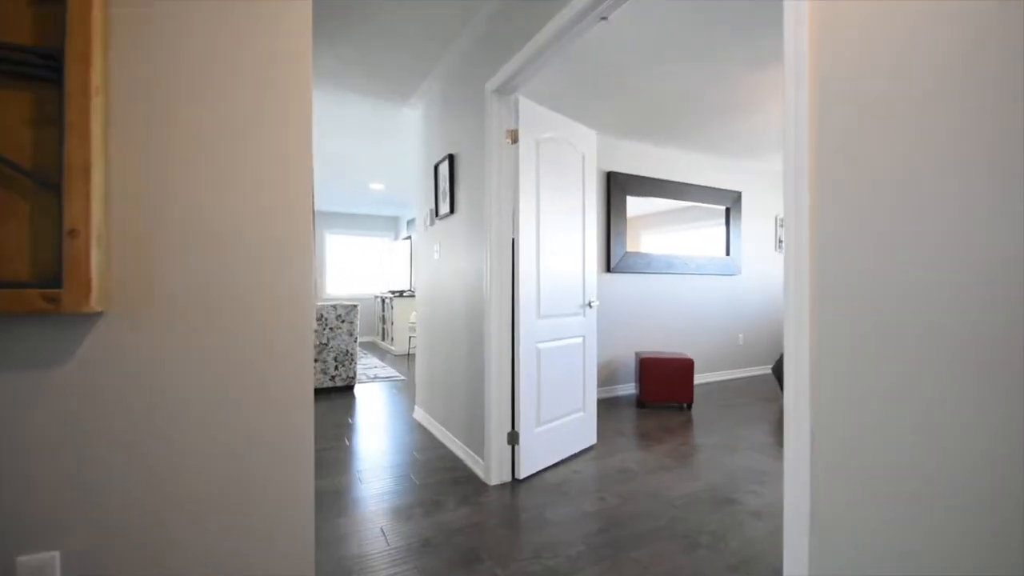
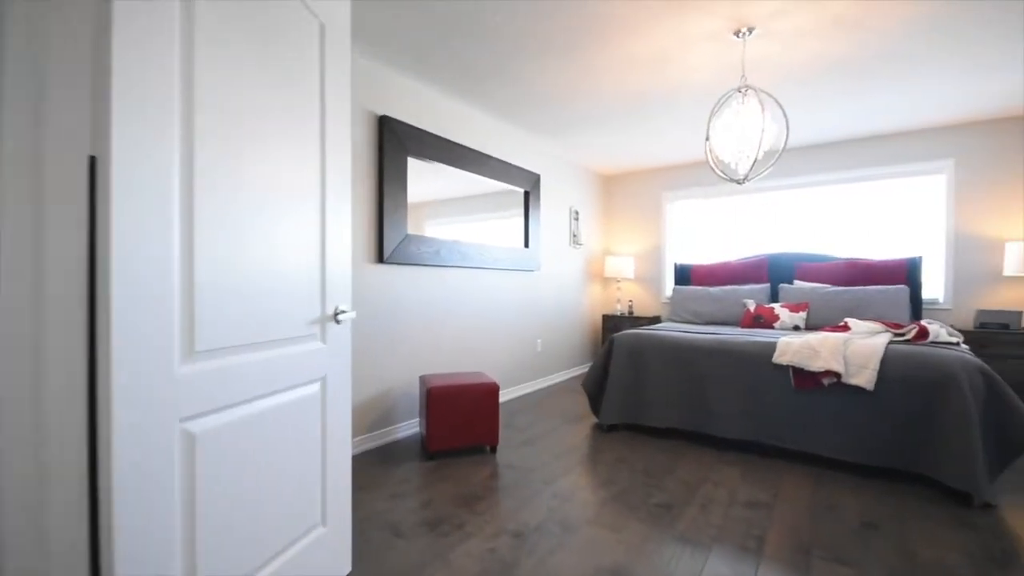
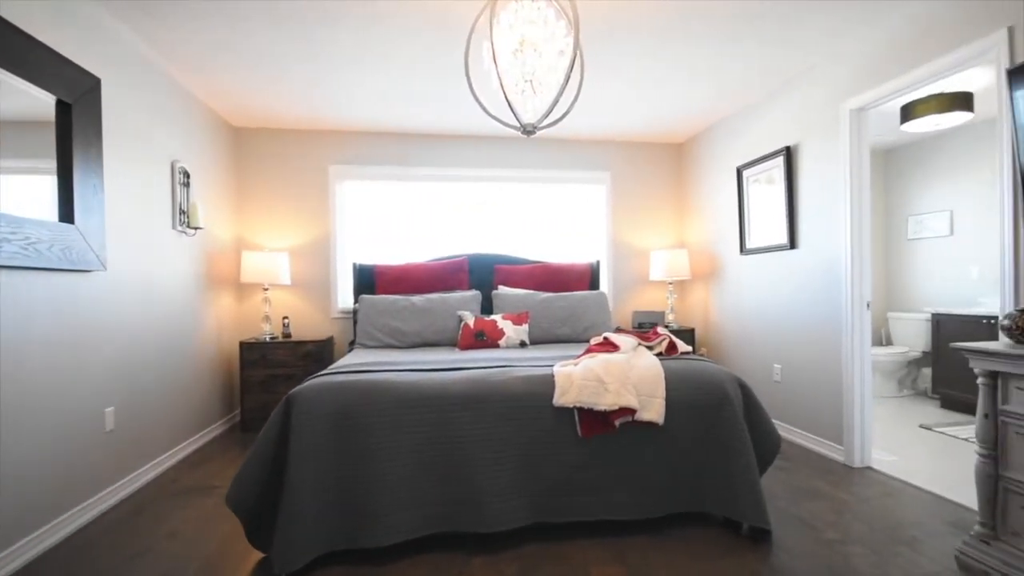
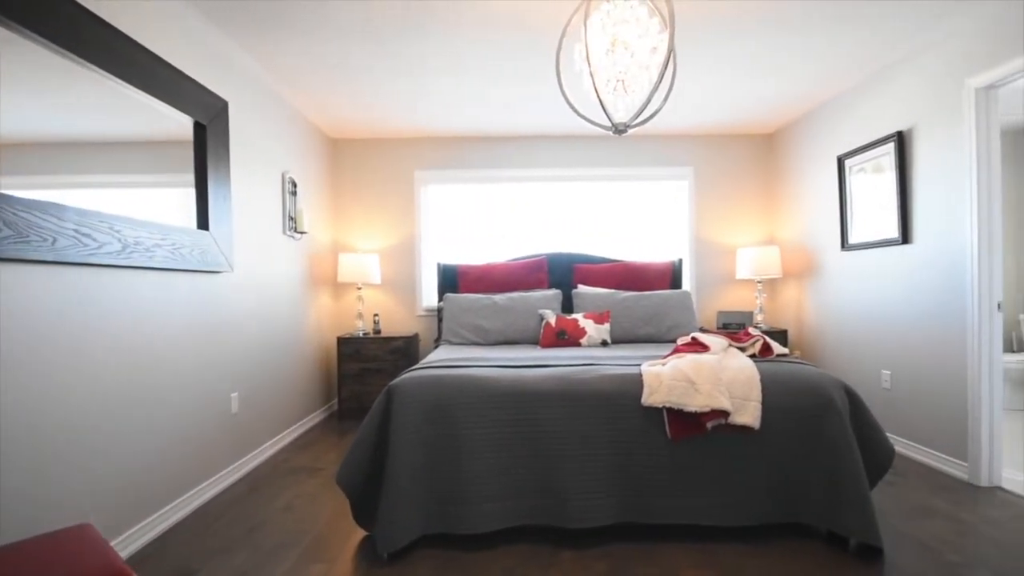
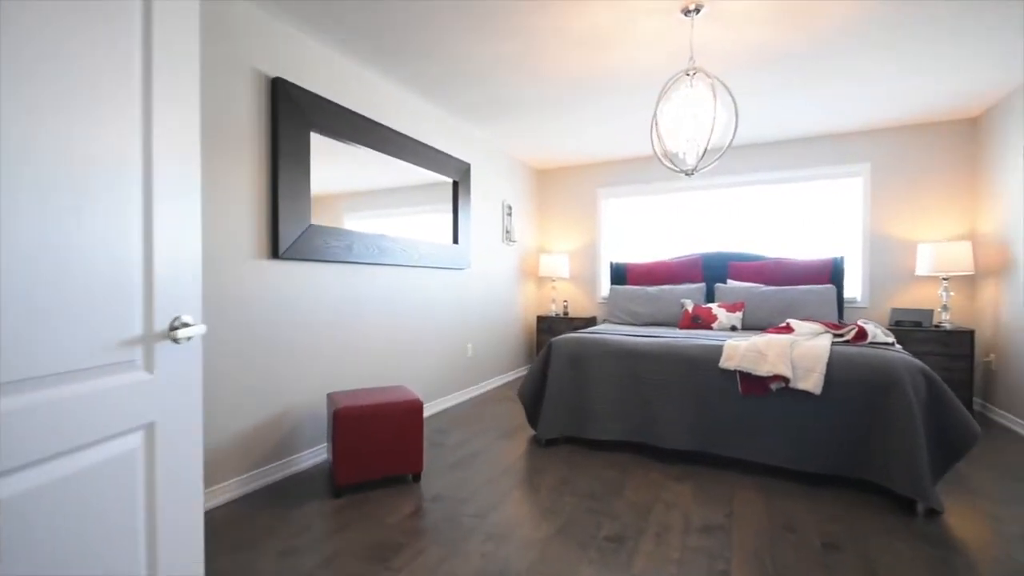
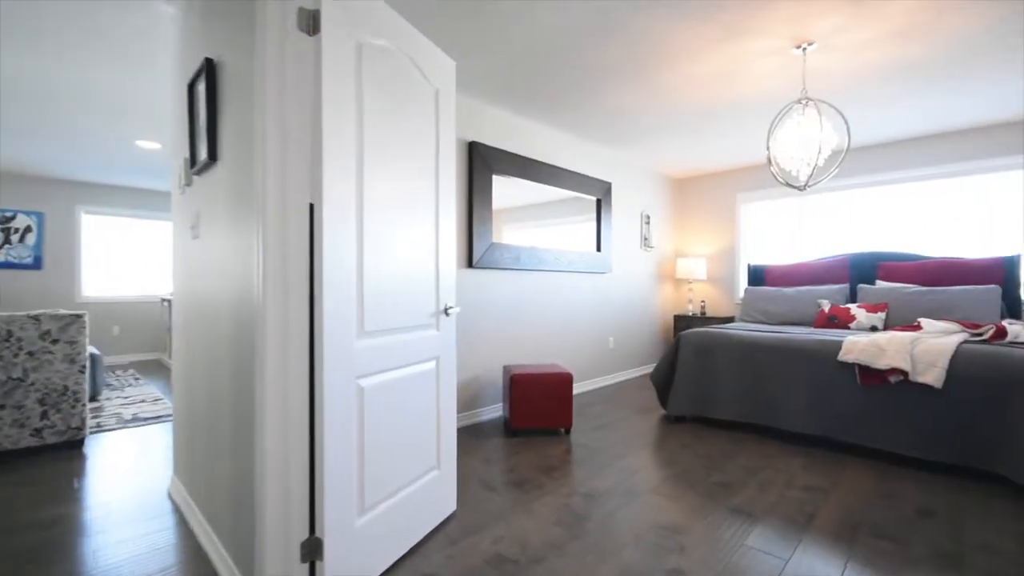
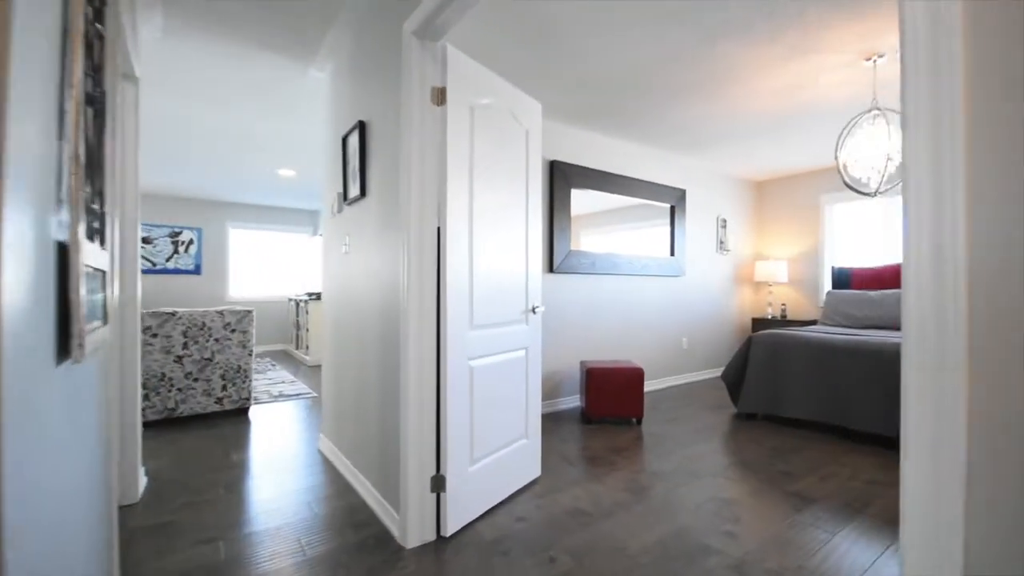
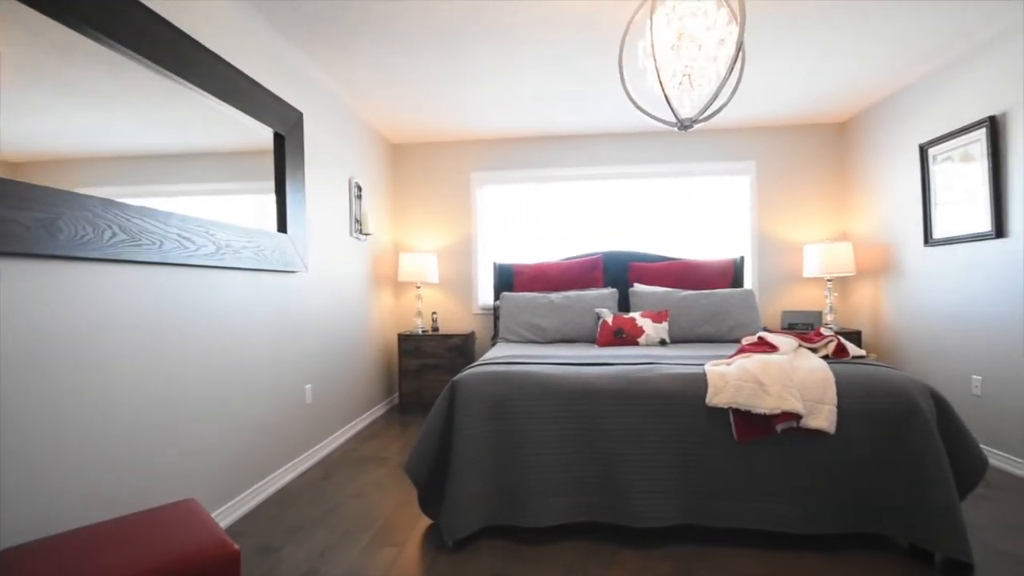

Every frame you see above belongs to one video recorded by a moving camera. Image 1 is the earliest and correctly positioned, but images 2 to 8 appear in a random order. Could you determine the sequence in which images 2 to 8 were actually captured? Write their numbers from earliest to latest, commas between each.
7, 6, 2, 5, 8, 4, 3
